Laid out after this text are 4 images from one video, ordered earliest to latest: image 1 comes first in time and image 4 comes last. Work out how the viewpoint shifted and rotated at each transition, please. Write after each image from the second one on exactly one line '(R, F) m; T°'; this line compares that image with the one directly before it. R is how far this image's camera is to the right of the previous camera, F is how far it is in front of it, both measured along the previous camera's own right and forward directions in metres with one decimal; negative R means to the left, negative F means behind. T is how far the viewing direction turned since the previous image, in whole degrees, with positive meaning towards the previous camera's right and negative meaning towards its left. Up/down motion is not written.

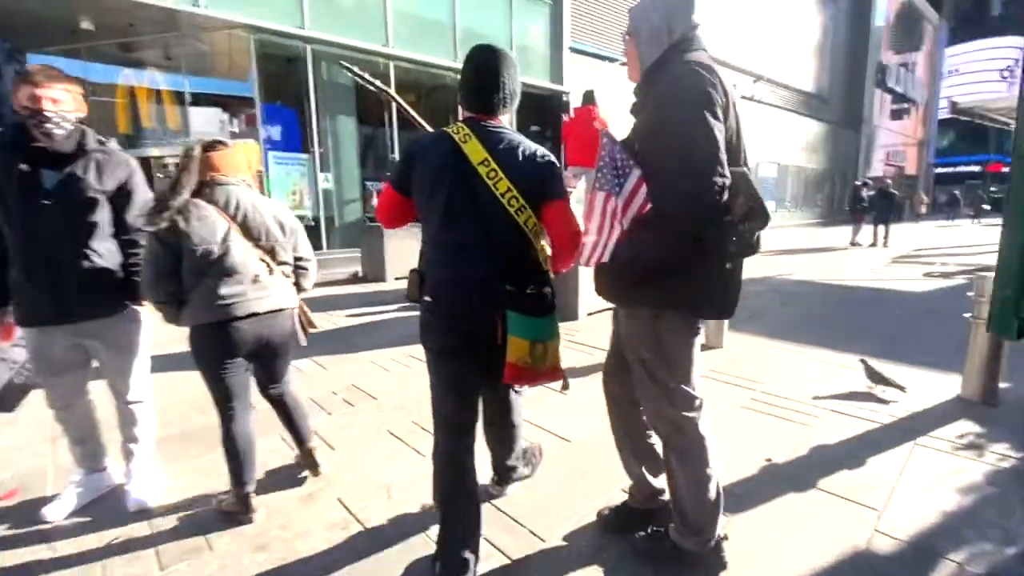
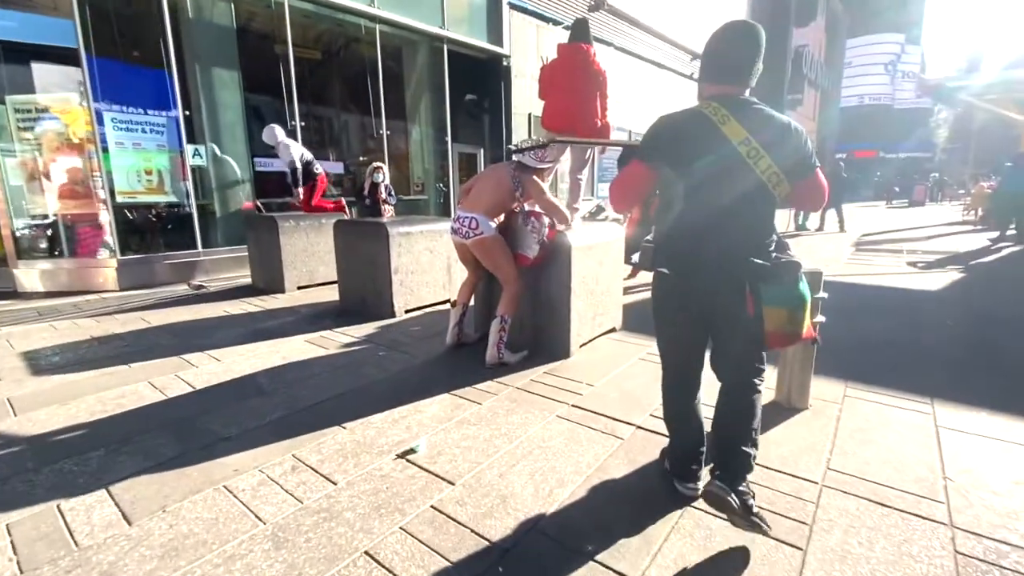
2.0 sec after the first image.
(-0.3, +2.1) m; +9°
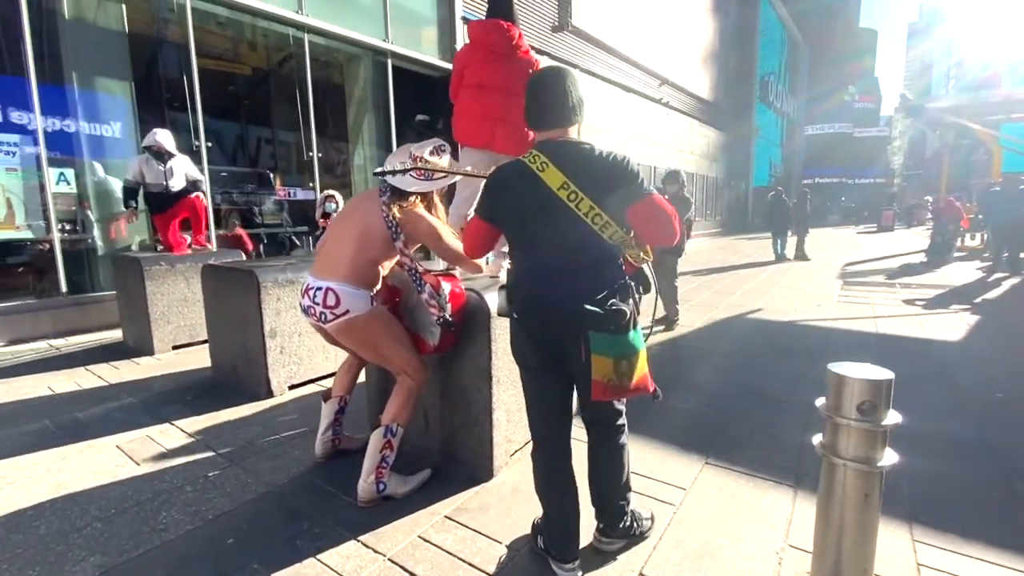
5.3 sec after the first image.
(+0.5, +1.4) m; +3°
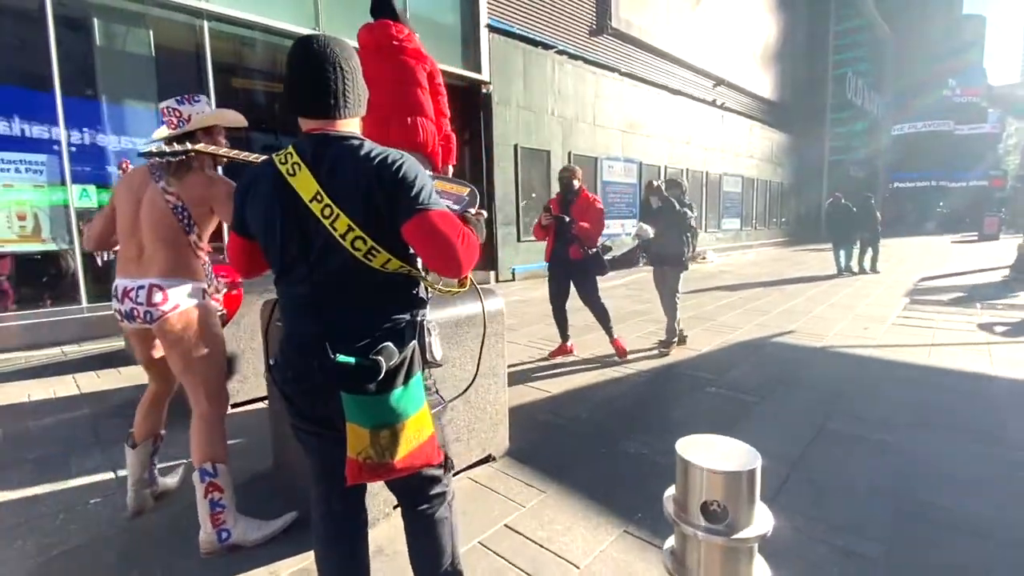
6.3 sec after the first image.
(+0.9, +0.5) m; -8°
